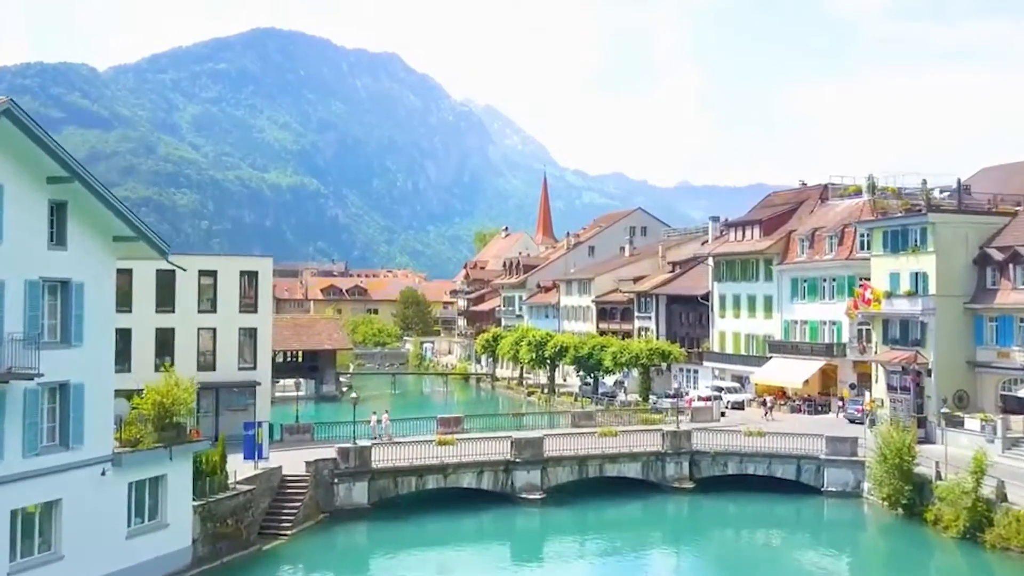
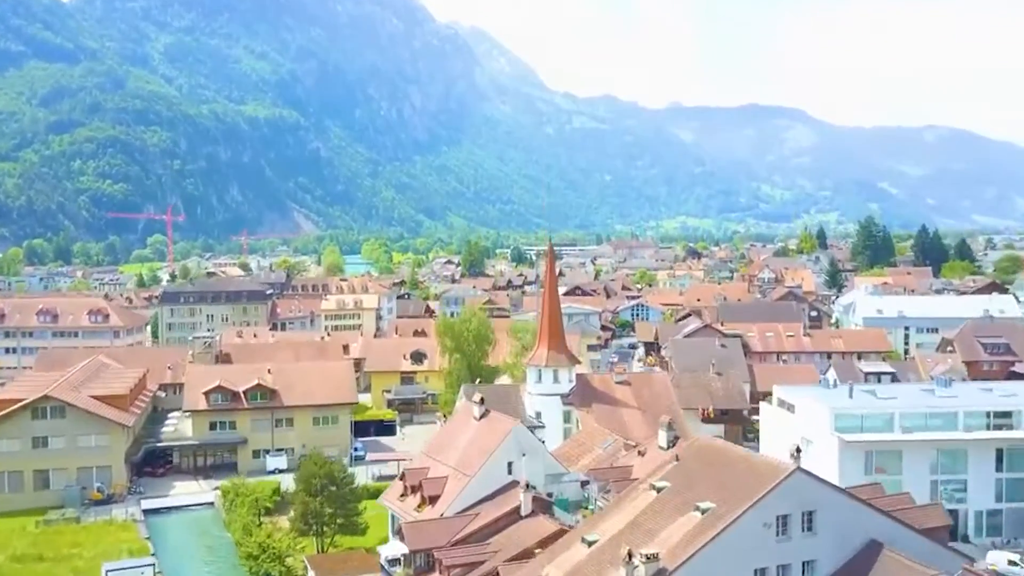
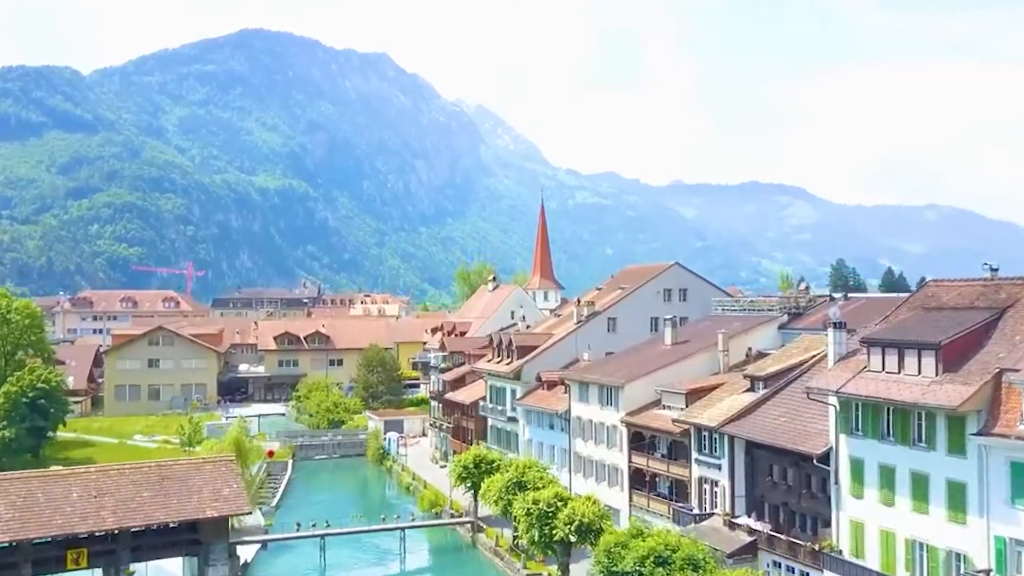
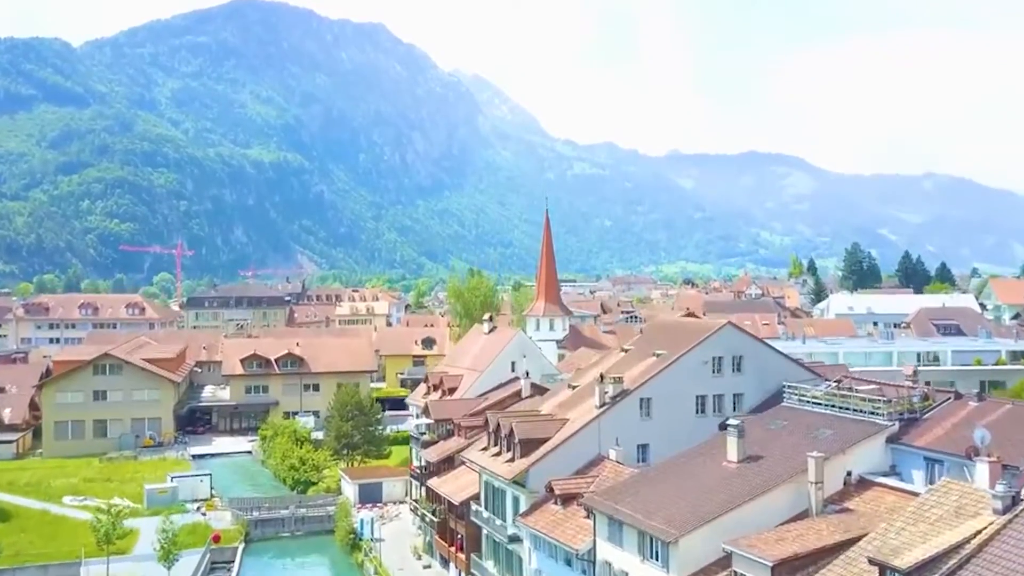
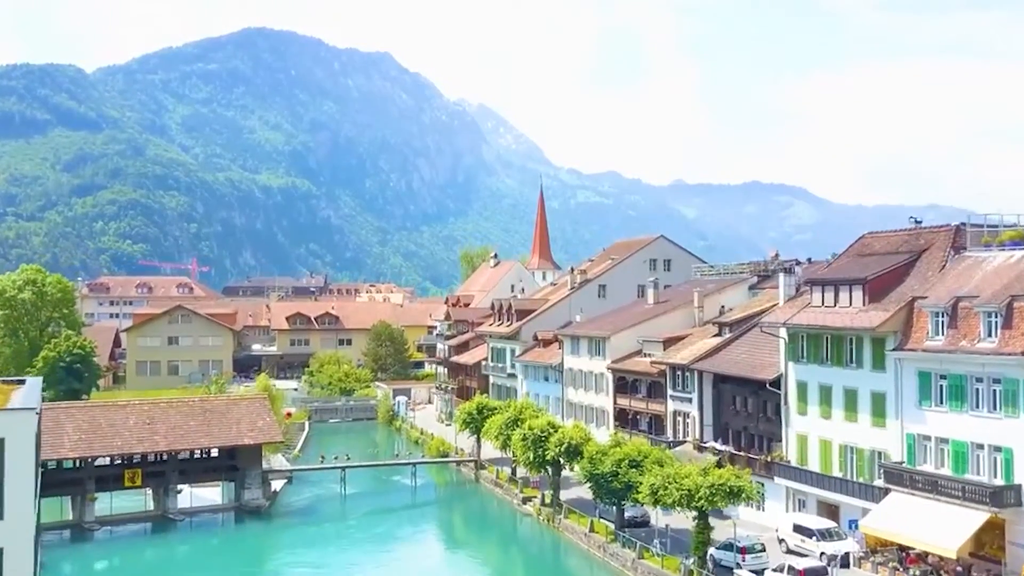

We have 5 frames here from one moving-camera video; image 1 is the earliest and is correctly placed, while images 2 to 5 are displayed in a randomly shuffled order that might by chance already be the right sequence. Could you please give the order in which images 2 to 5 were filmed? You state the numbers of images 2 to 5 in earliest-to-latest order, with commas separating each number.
5, 3, 4, 2
